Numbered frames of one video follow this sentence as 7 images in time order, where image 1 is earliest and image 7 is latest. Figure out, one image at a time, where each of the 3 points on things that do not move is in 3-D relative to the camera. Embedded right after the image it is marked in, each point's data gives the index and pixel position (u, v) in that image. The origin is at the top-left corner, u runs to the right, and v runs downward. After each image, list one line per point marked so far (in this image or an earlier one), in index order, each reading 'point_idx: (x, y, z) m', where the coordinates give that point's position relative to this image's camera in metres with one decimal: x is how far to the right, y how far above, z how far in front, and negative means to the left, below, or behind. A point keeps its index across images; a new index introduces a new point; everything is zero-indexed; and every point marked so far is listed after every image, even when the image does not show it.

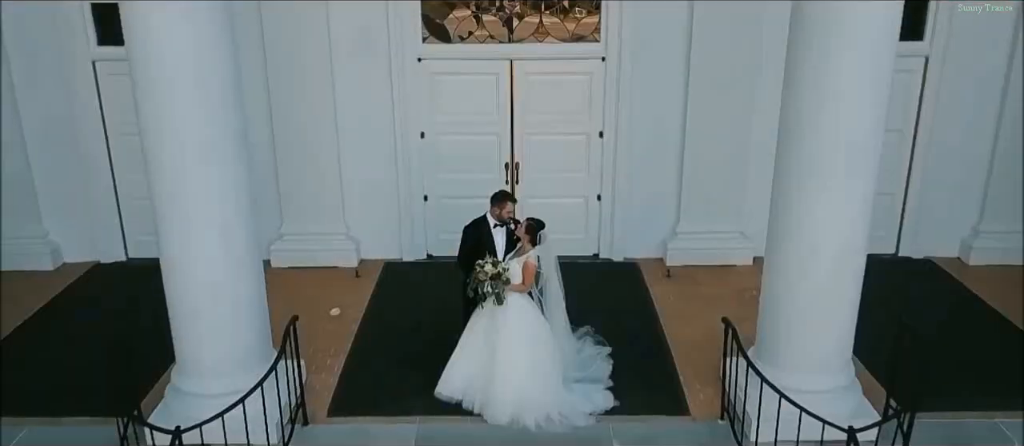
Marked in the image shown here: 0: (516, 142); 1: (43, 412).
0: (0.0, +0.8, +8.1) m
1: (-3.2, -1.3, +5.8) m
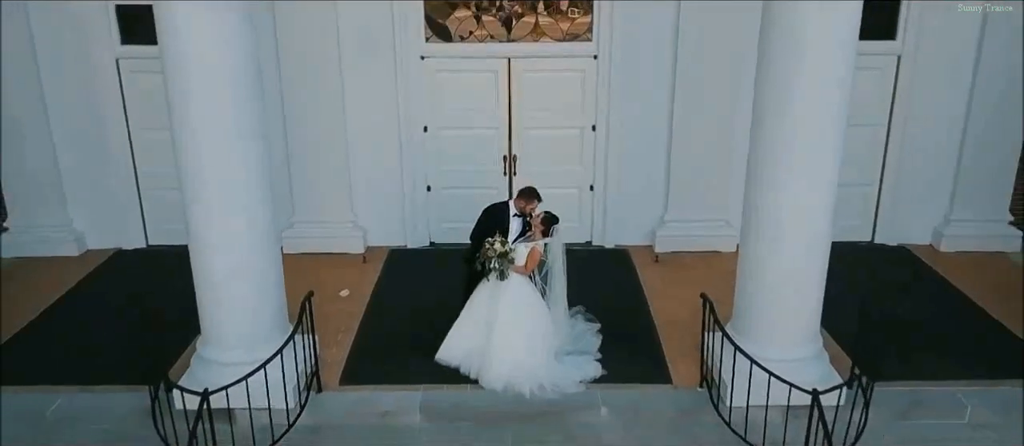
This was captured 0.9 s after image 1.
0: (0.0, +0.9, +8.6) m
1: (-3.2, -1.2, +6.3) m
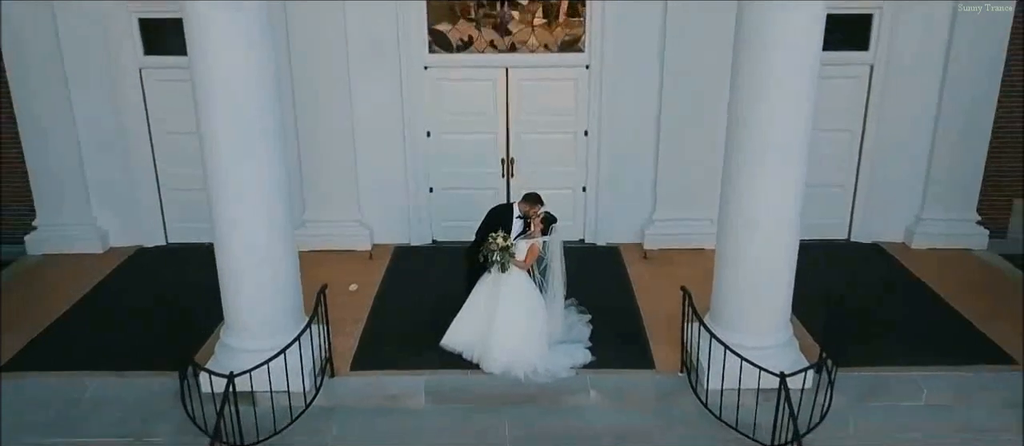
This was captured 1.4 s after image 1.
0: (0.0, +0.9, +9.1) m
1: (-3.2, -1.2, +6.9) m
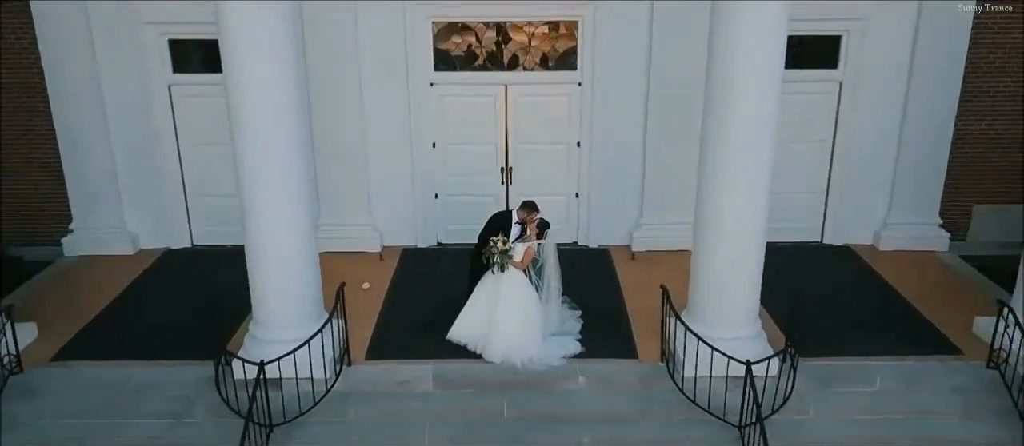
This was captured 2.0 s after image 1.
0: (0.0, +0.8, +9.9) m
1: (-3.2, -1.2, +7.6) m
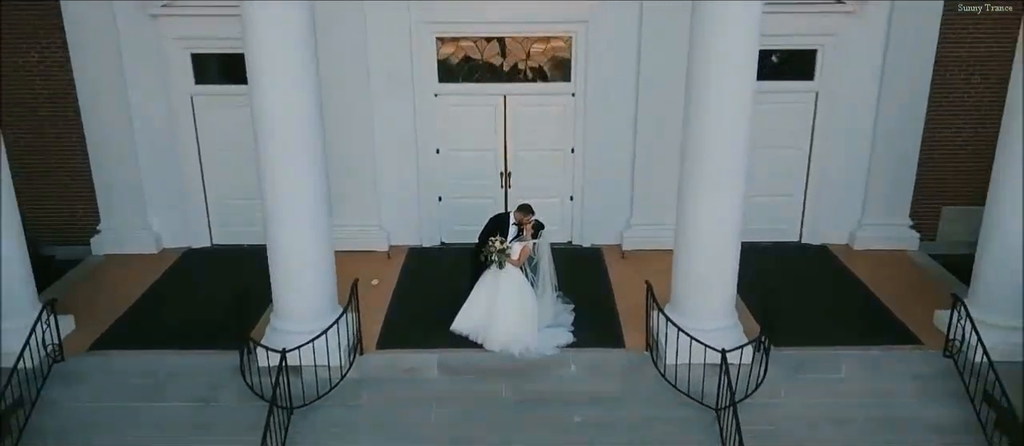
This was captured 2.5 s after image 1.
0: (0.0, +0.8, +10.6) m
1: (-3.3, -1.2, +8.3) m
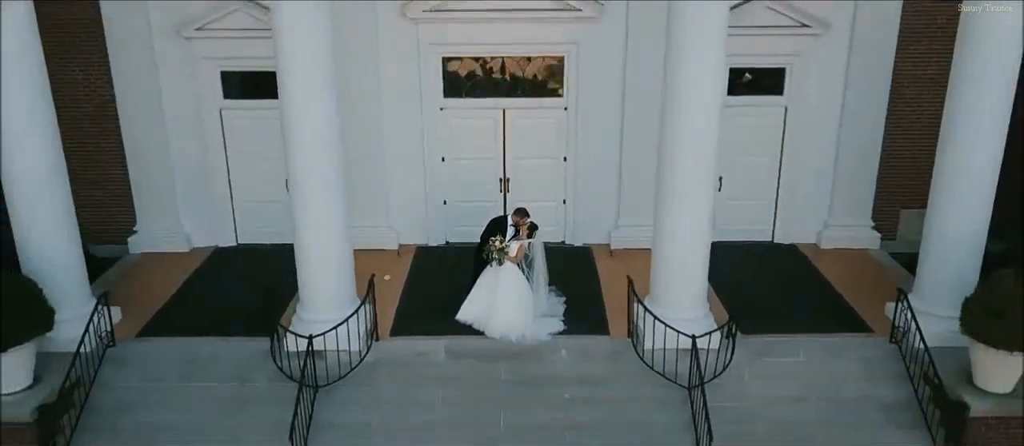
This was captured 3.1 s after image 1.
0: (-0.1, +0.8, +11.6) m
1: (-3.3, -1.2, +9.4) m
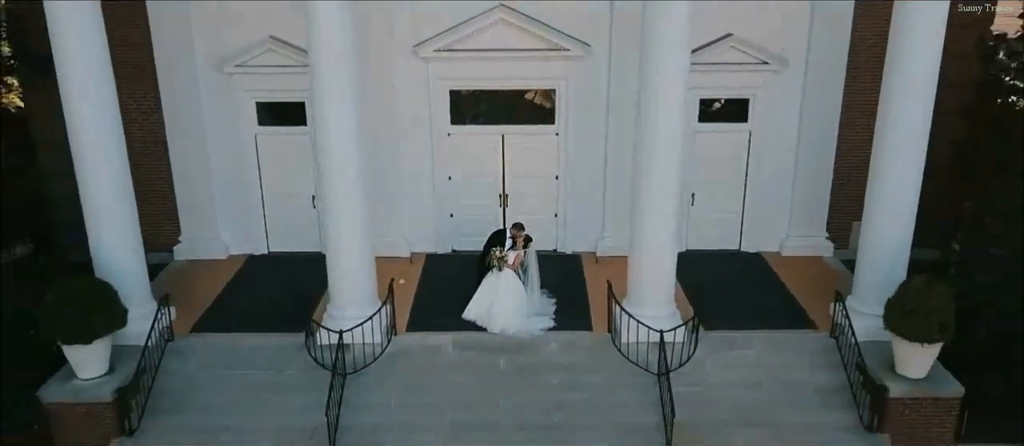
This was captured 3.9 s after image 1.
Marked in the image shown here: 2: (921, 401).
0: (-0.1, +0.7, +13.2) m
1: (-3.3, -1.4, +11.0) m
2: (+4.5, -2.0, +9.3) m
